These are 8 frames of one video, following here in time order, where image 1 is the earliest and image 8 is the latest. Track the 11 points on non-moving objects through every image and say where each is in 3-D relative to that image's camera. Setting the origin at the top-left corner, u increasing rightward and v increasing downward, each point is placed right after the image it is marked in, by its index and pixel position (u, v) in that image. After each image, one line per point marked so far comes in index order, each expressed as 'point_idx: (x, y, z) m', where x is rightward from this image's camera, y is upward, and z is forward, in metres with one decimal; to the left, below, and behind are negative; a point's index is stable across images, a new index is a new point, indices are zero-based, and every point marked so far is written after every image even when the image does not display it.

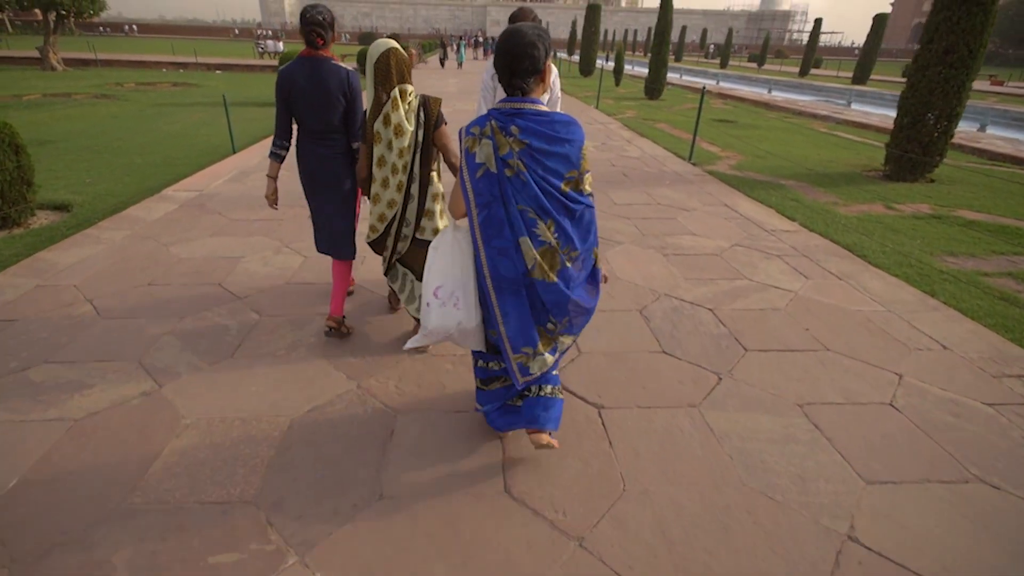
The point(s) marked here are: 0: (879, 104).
0: (+8.9, +4.6, +12.5) m
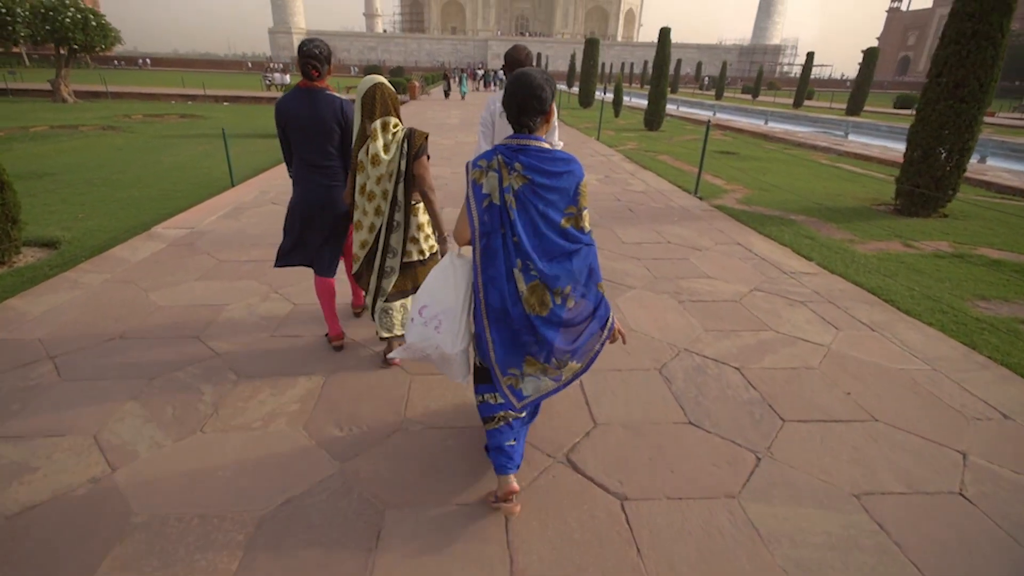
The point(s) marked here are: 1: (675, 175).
0: (+8.9, +3.8, +12.6) m
1: (+1.9, +1.4, +6.1) m
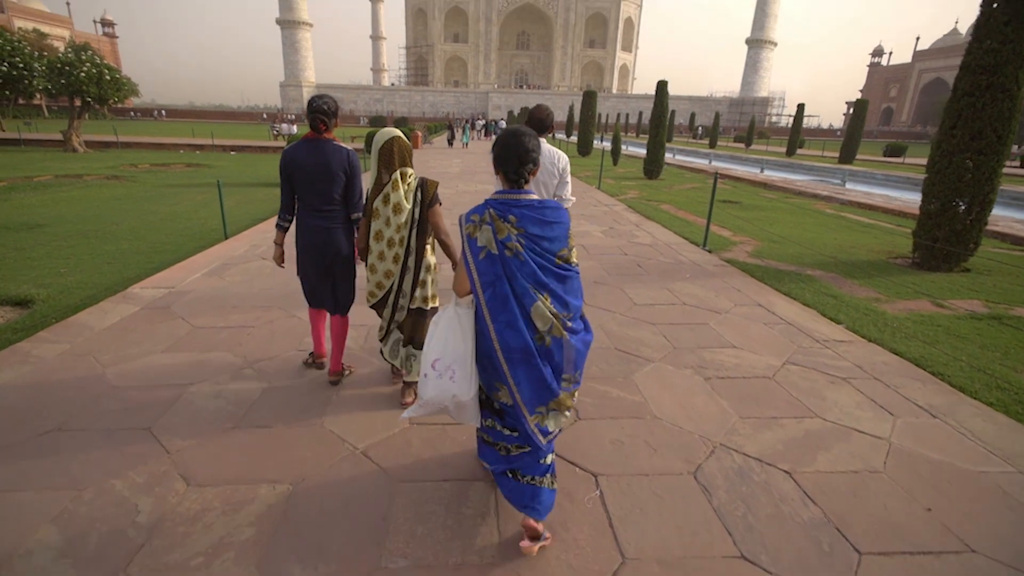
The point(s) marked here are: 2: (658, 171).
0: (+8.9, +2.6, +12.6) m
1: (+2.0, +0.7, +5.9) m
2: (+3.3, +2.6, +11.5) m
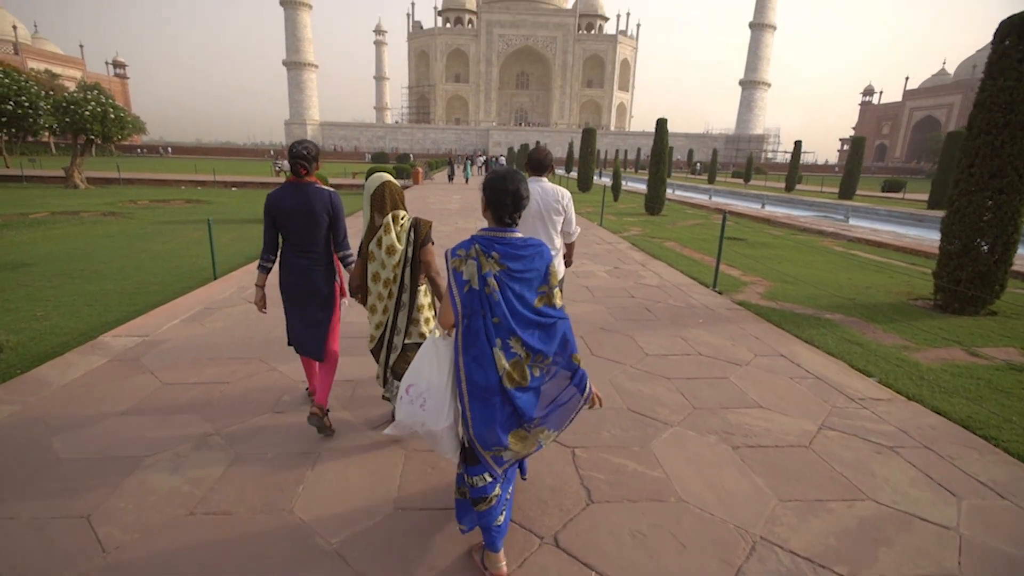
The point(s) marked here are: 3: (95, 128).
0: (+8.9, +1.7, +12.5) m
1: (+2.0, +0.3, +5.7) m
2: (+3.3, +1.8, +11.4) m
3: (-13.6, +5.2, +16.5) m
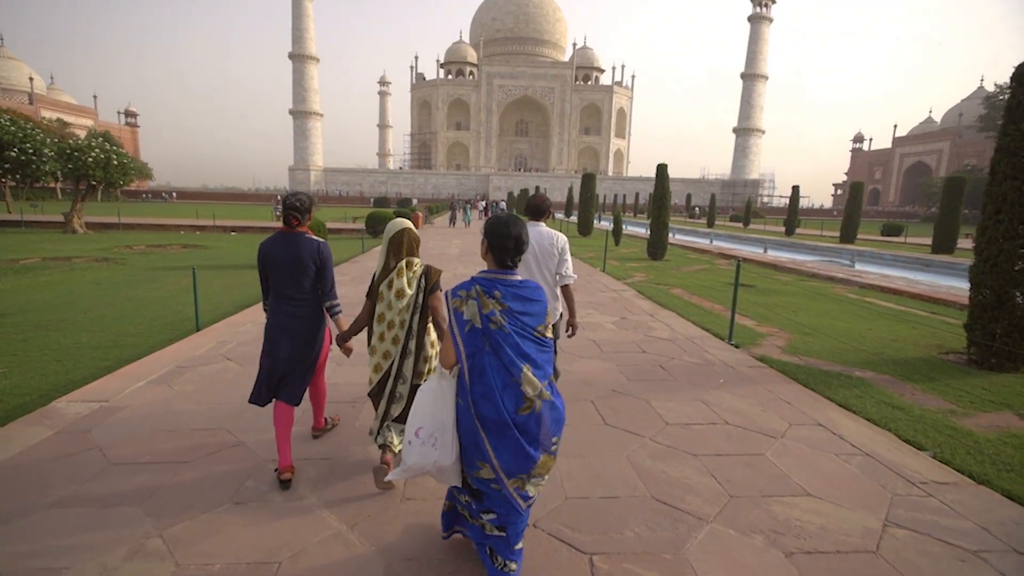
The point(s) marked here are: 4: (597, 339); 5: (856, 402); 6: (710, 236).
0: (+8.9, +0.6, +12.3) m
1: (+2.0, -0.3, +5.4) m
2: (+3.3, +0.8, +11.2) m
3: (-13.6, +3.7, +16.6) m
4: (+0.7, -0.4, +4.3) m
5: (+2.1, -0.7, +3.1) m
6: (+7.5, +2.0, +19.2) m
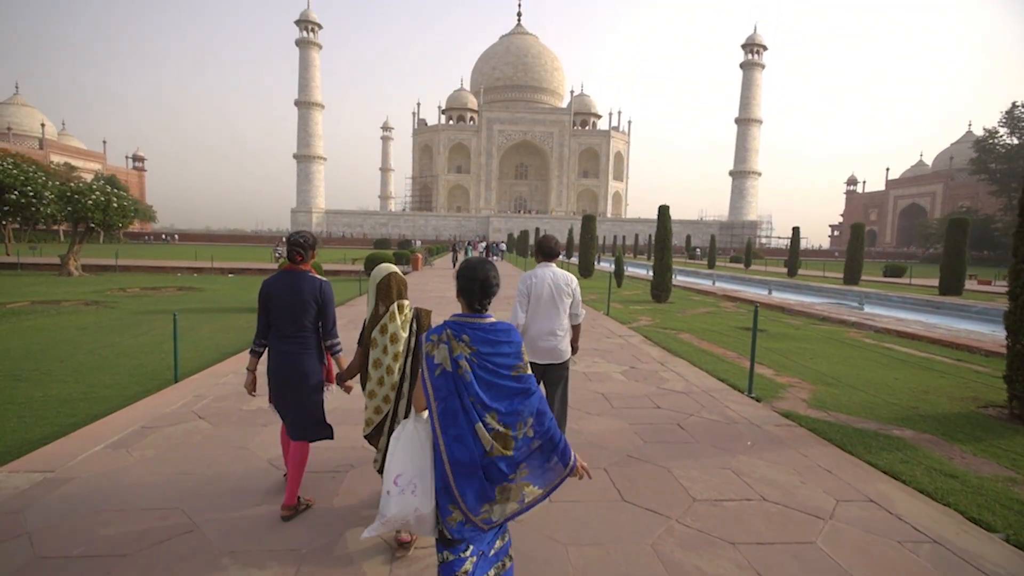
0: (+9.0, -0.4, +12.0) m
1: (+2.0, -0.7, +5.0) m
2: (+3.3, -0.2, +10.9) m
3: (-13.6, +2.3, +16.5) m
4: (+0.7, -0.8, +4.0) m
5: (+2.1, -1.0, +2.7) m
6: (+7.5, +0.4, +19.0) m
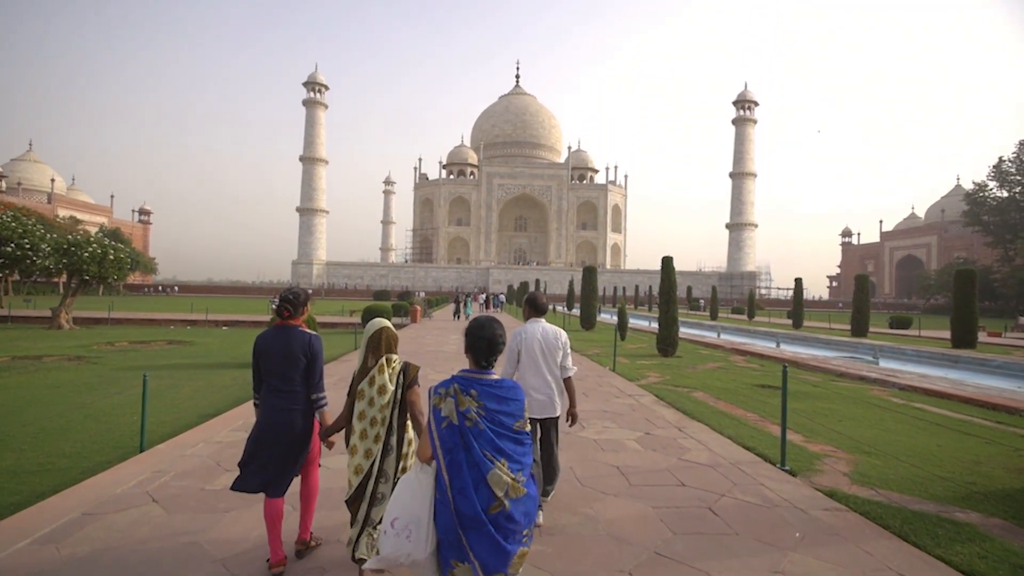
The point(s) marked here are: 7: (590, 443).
0: (+9.0, -1.6, +11.5) m
1: (+2.0, -1.3, +4.6) m
2: (+3.3, -1.3, +10.5) m
3: (-13.6, +0.6, +16.3) m
4: (+0.8, -1.2, +3.5) m
5: (+2.1, -1.3, +2.3) m
6: (+7.5, -1.5, +18.6) m
7: (+0.6, -1.2, +4.0) m
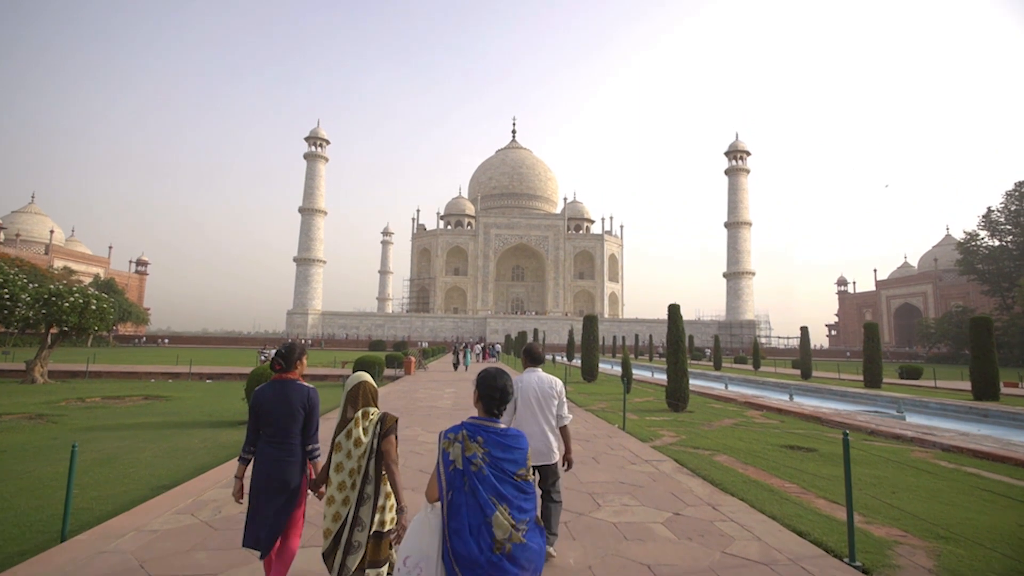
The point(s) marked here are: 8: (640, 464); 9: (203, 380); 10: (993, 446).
0: (+8.9, -2.7, +10.8) m
1: (+2.0, -1.7, +3.9) m
2: (+3.3, -2.2, +9.8) m
3: (-13.6, -1.0, +15.6) m
4: (+0.8, -1.5, +2.8) m
5: (+2.2, -1.4, +1.6) m
6: (+7.4, -3.3, +17.8) m
7: (+0.6, -1.6, +3.3) m
8: (+1.3, -1.7, +5.0) m
9: (-10.1, -3.0, +16.4) m
10: (+6.2, -2.0, +6.4) m
